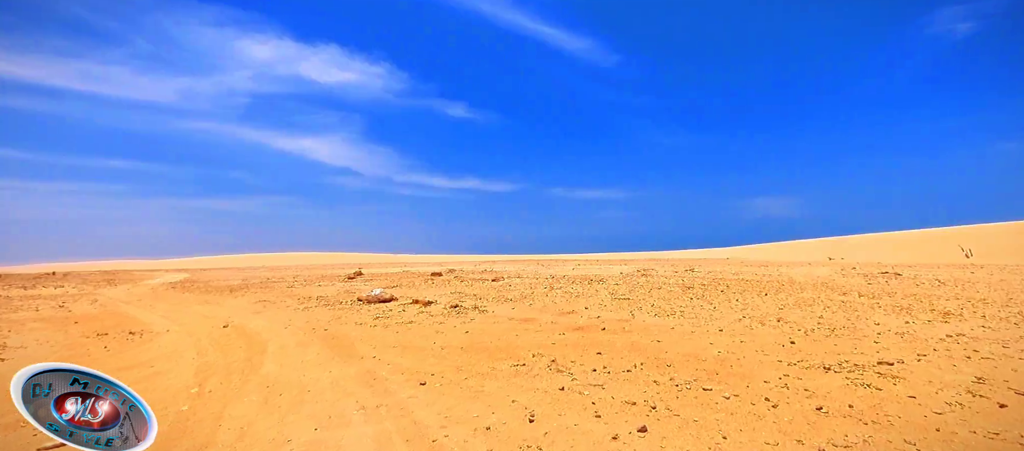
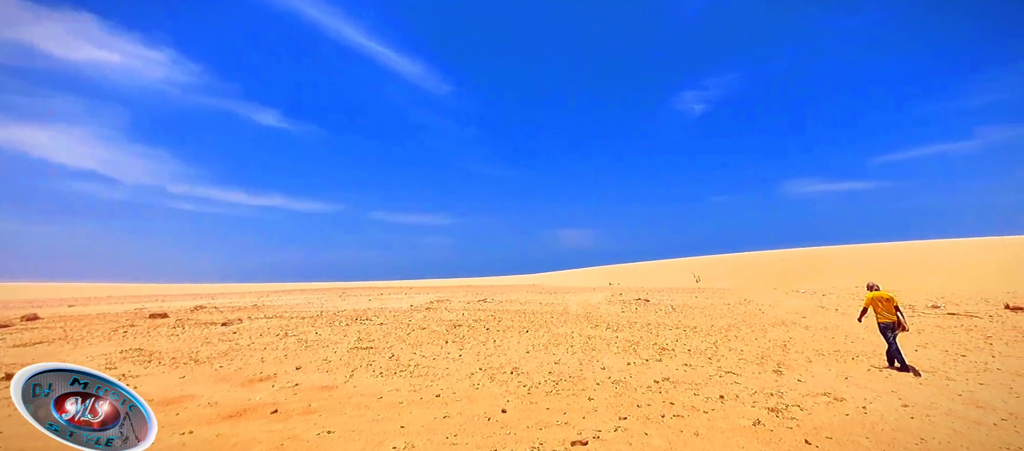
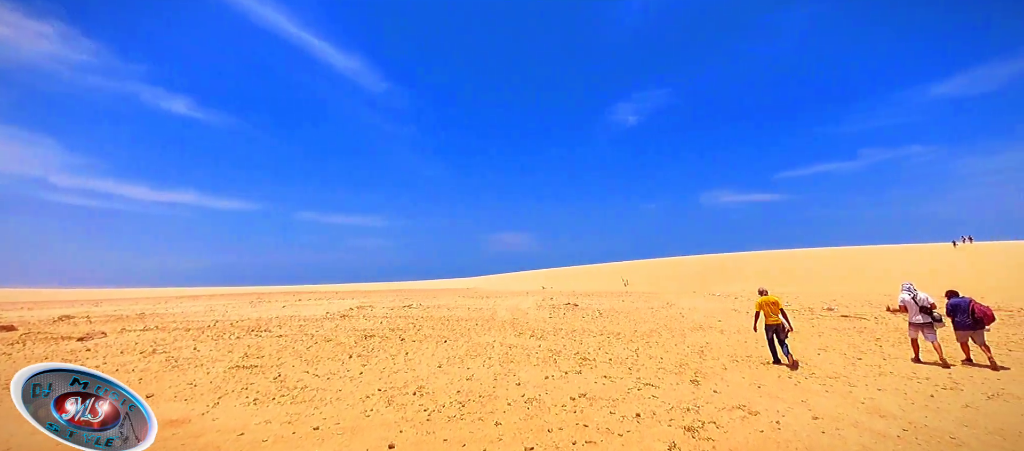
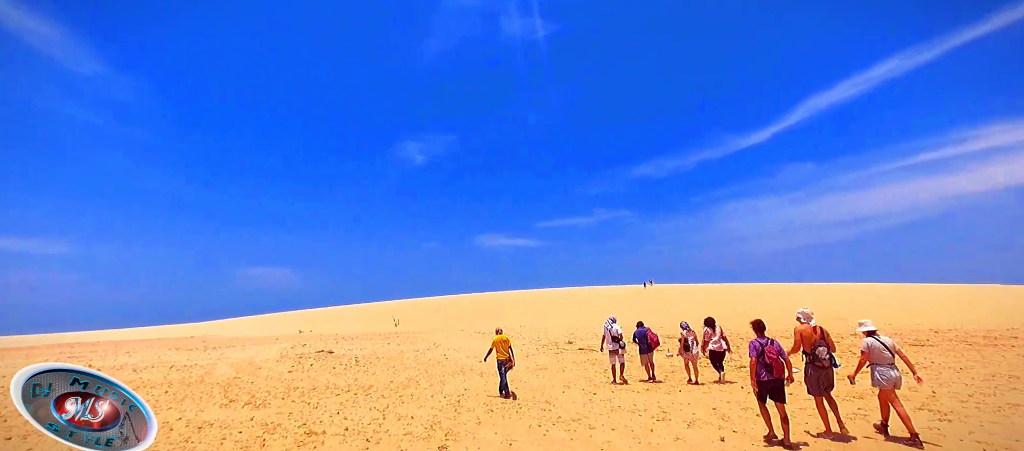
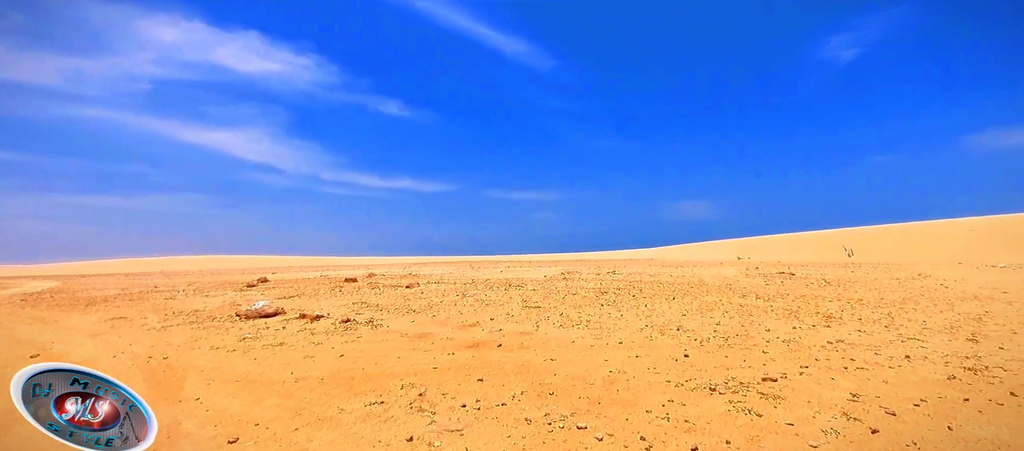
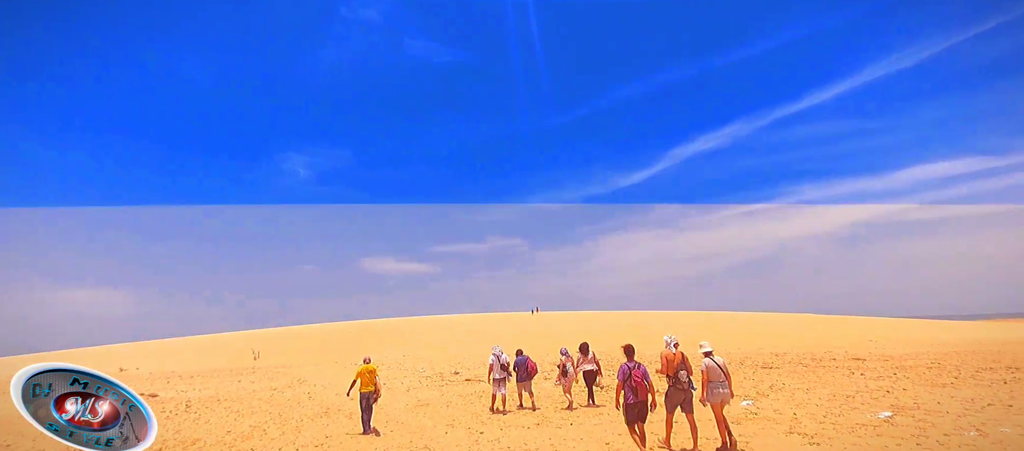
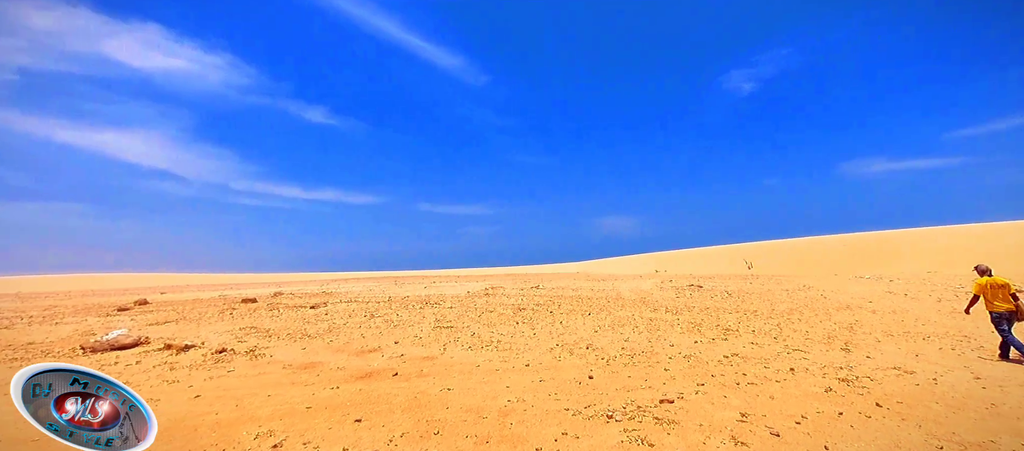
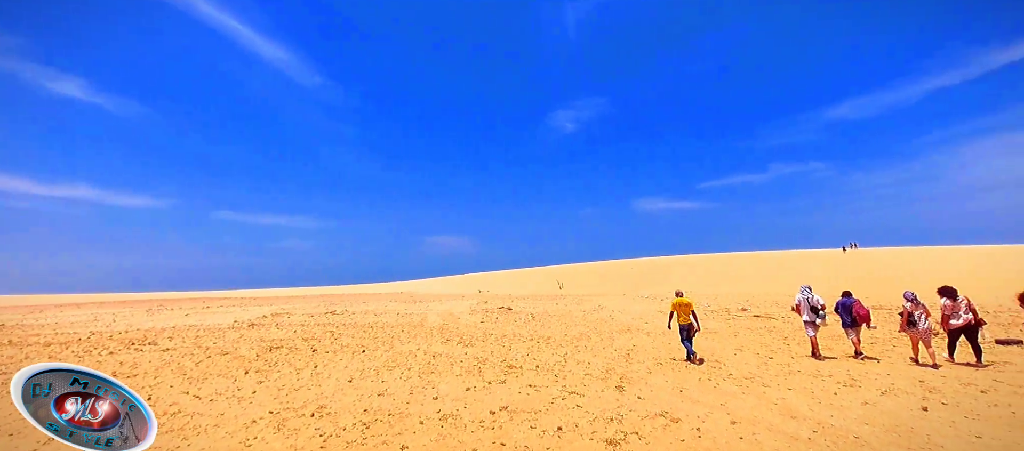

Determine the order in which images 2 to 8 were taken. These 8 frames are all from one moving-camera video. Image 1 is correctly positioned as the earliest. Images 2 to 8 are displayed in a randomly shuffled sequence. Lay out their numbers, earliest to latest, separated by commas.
5, 7, 2, 3, 8, 4, 6
